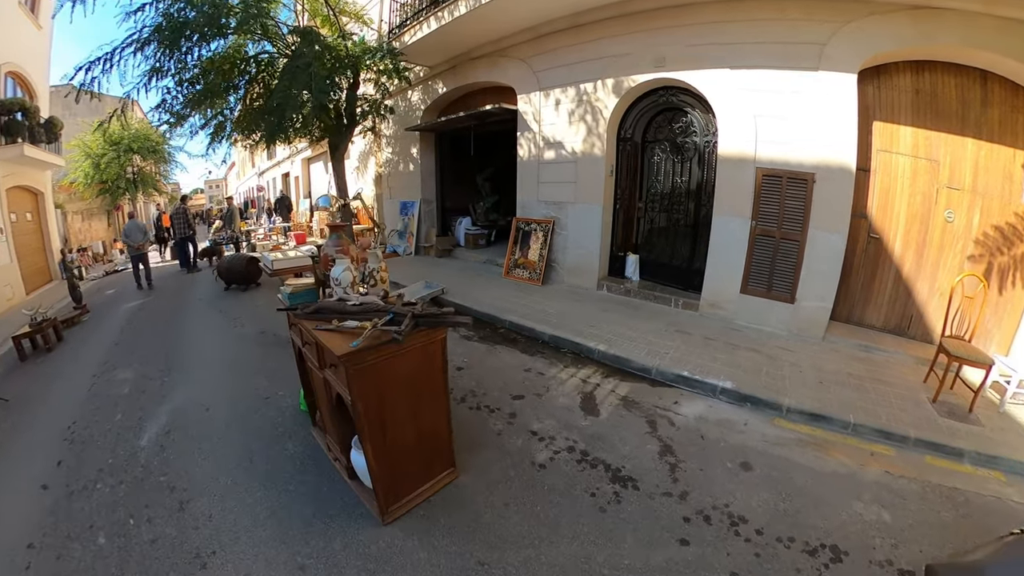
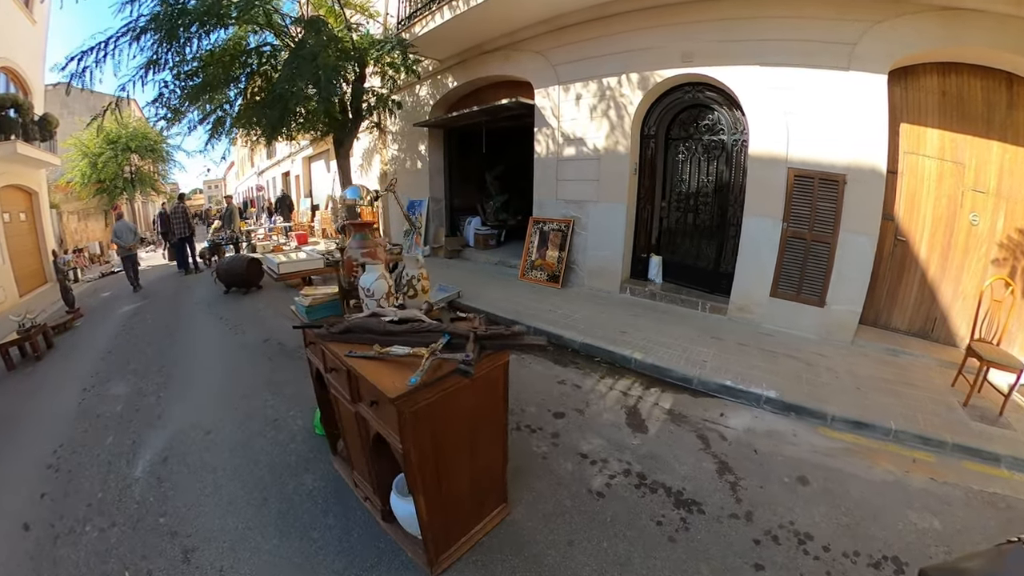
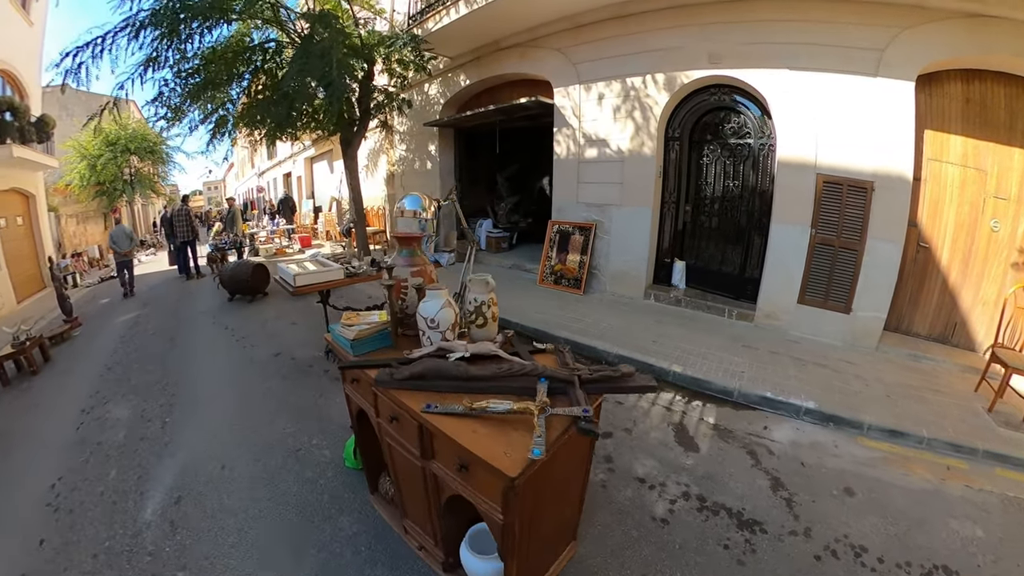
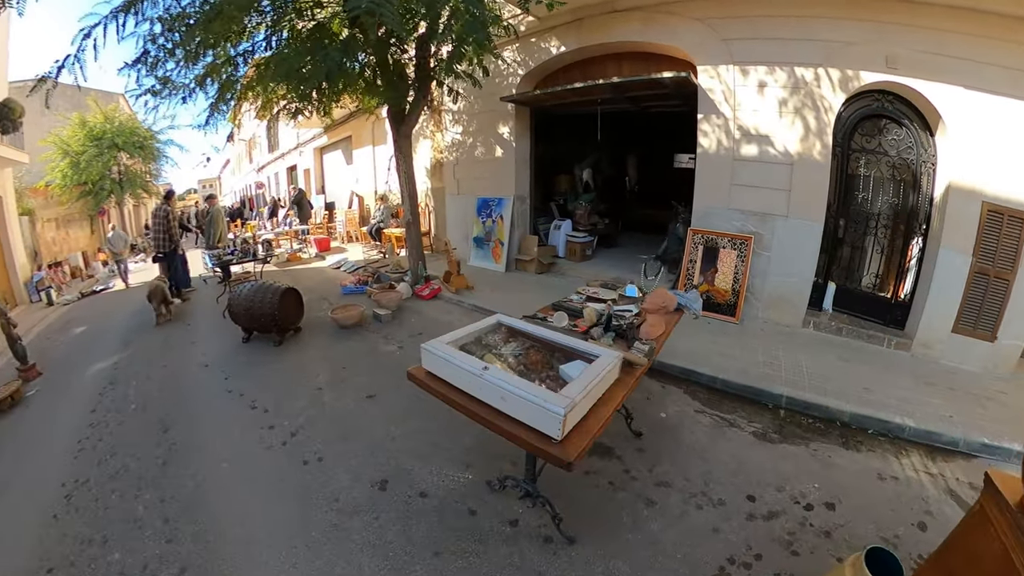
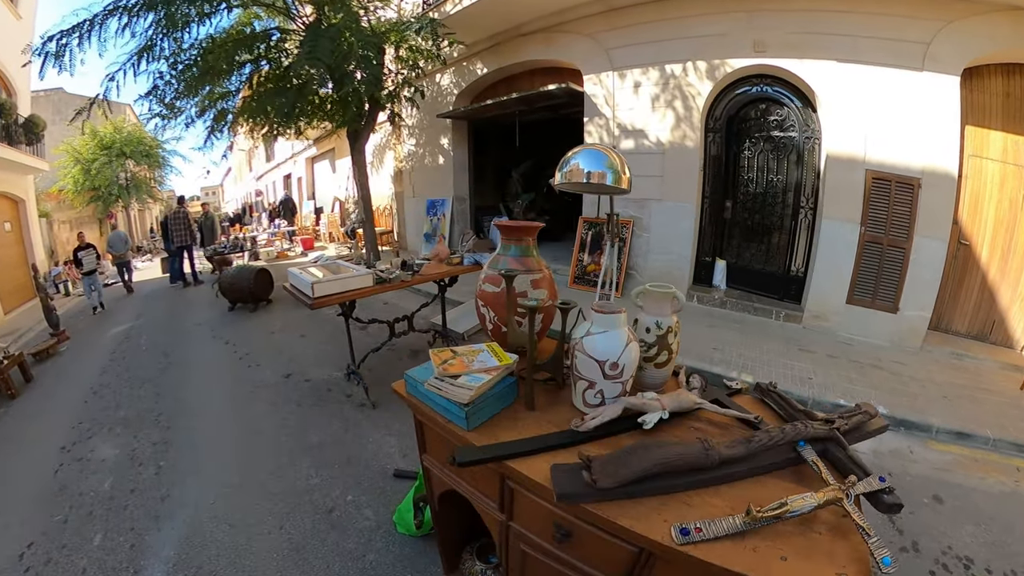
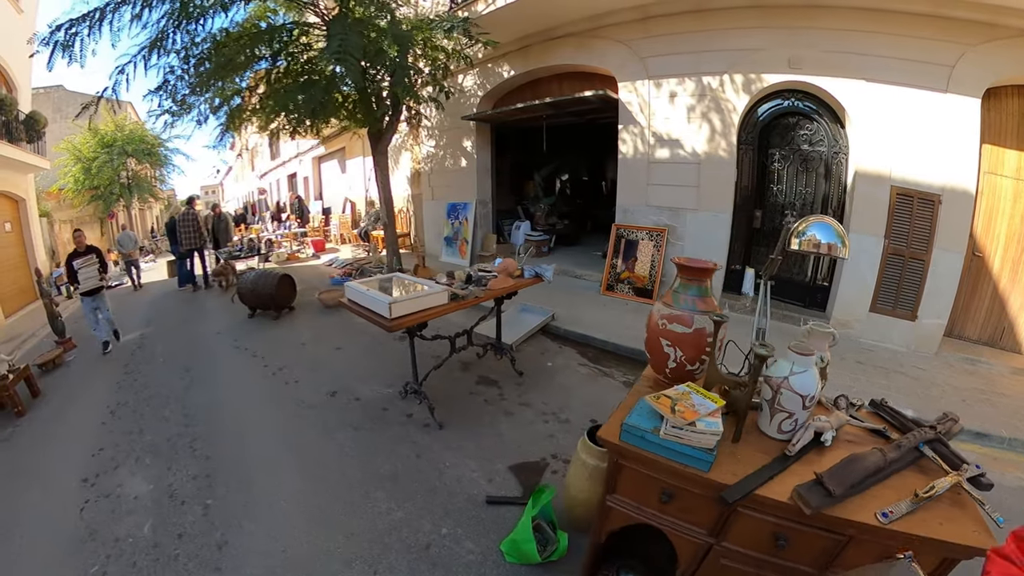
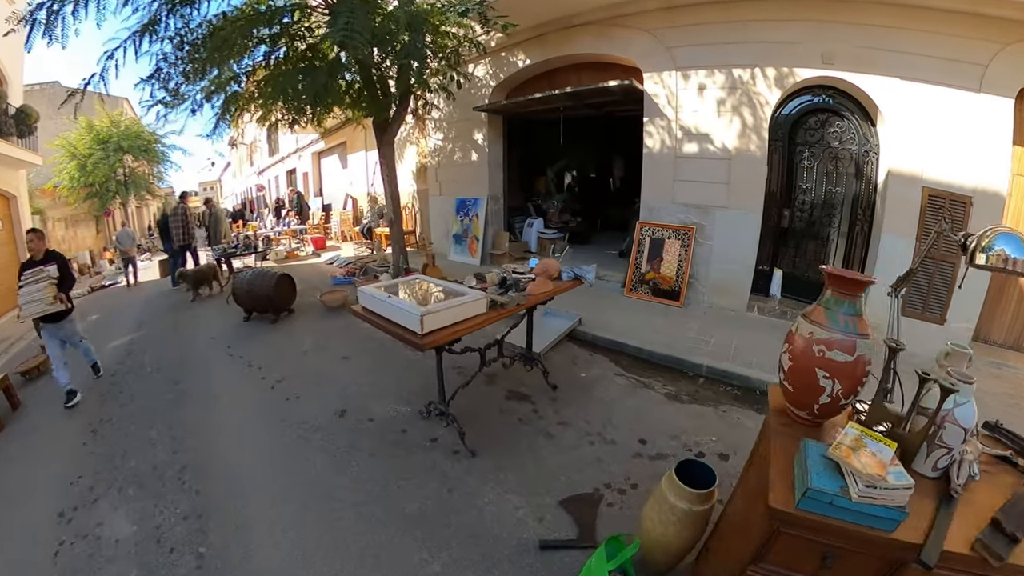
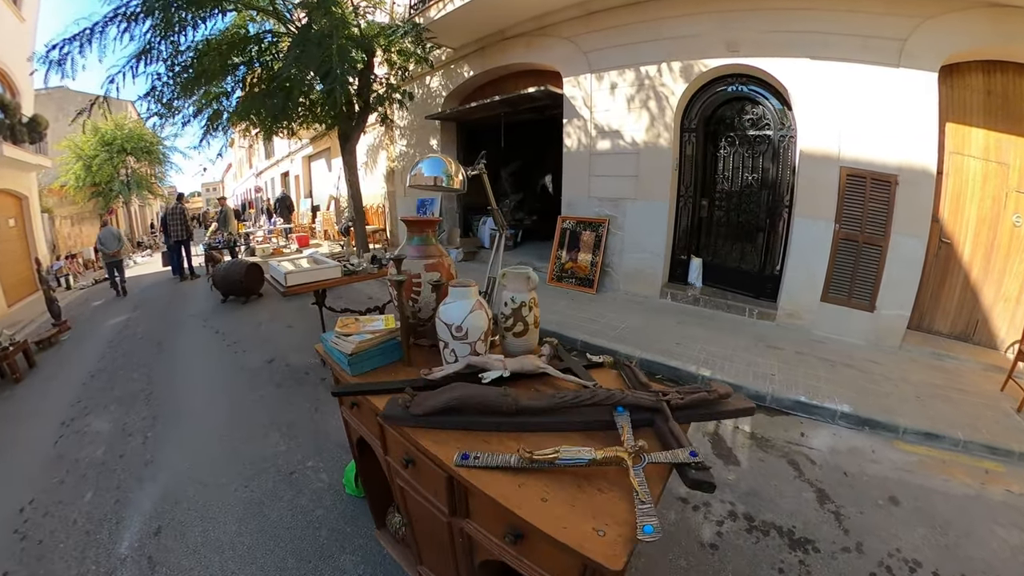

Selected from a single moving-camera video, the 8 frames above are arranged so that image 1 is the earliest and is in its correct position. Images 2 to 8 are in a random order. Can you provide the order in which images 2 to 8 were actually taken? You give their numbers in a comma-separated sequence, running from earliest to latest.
2, 3, 8, 5, 6, 7, 4
